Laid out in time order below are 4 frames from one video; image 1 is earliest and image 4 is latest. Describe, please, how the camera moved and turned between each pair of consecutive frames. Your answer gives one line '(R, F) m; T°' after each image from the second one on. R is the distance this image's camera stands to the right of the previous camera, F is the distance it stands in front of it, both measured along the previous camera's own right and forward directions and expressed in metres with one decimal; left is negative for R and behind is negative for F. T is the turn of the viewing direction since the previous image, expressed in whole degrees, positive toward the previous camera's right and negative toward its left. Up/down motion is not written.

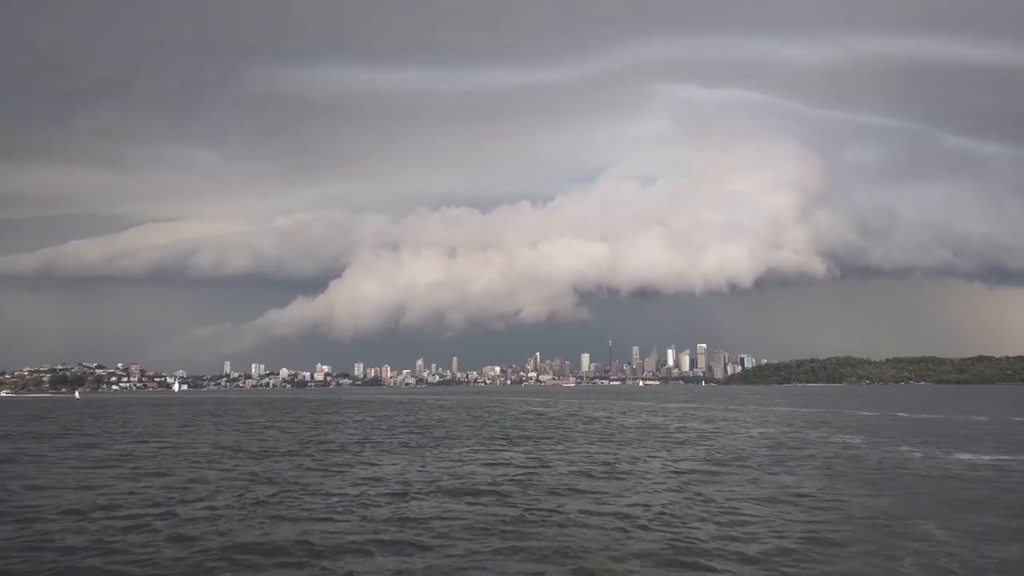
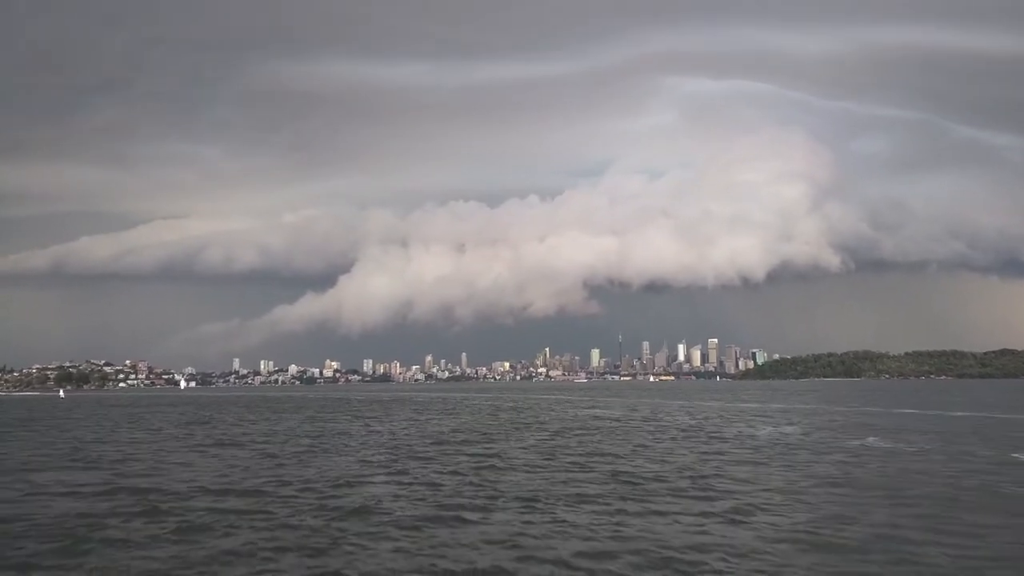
(-0.9, +4.0) m; -1°
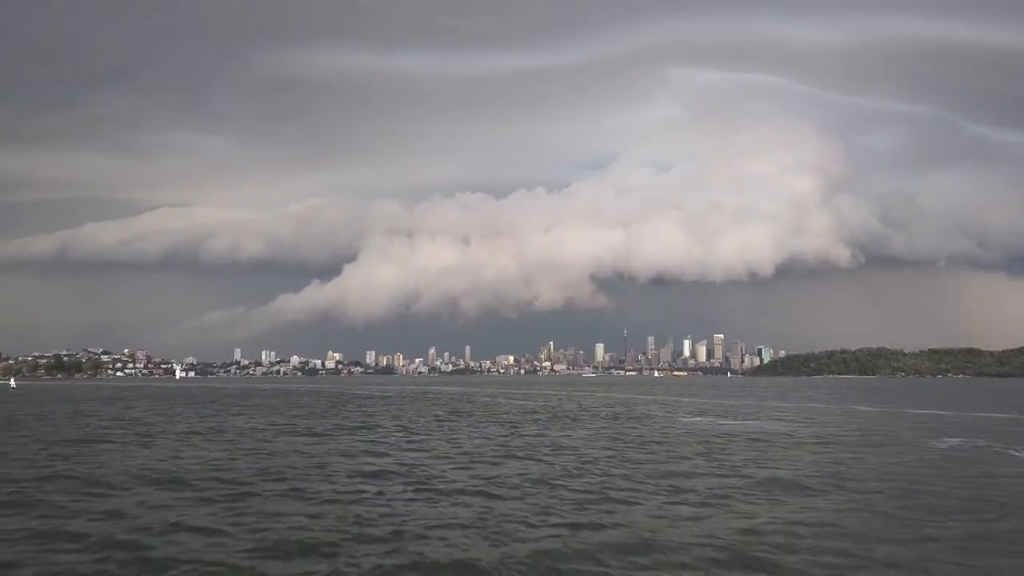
(-1.2, +5.9) m; 0°
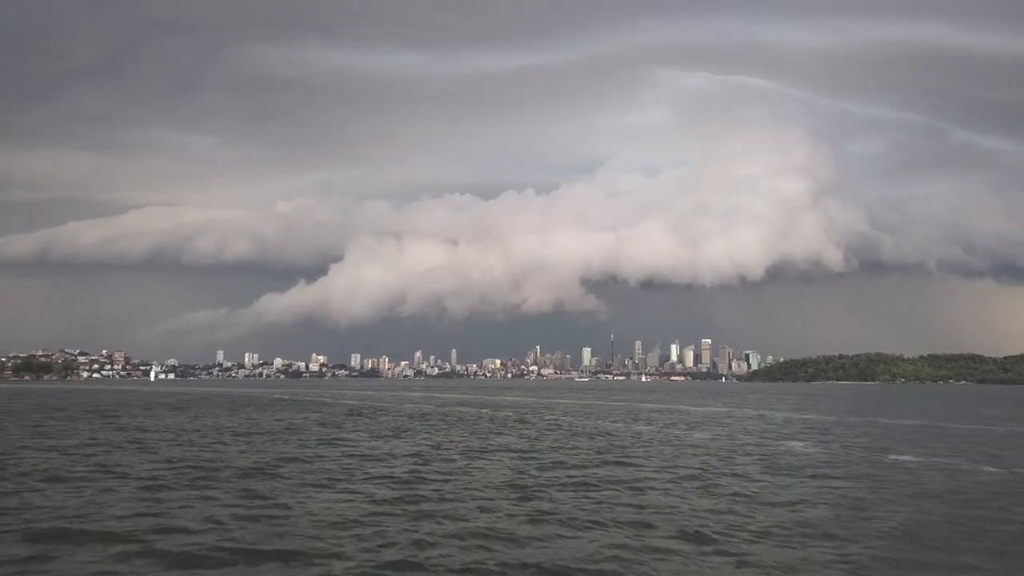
(-2.2, +7.8) m; +1°
